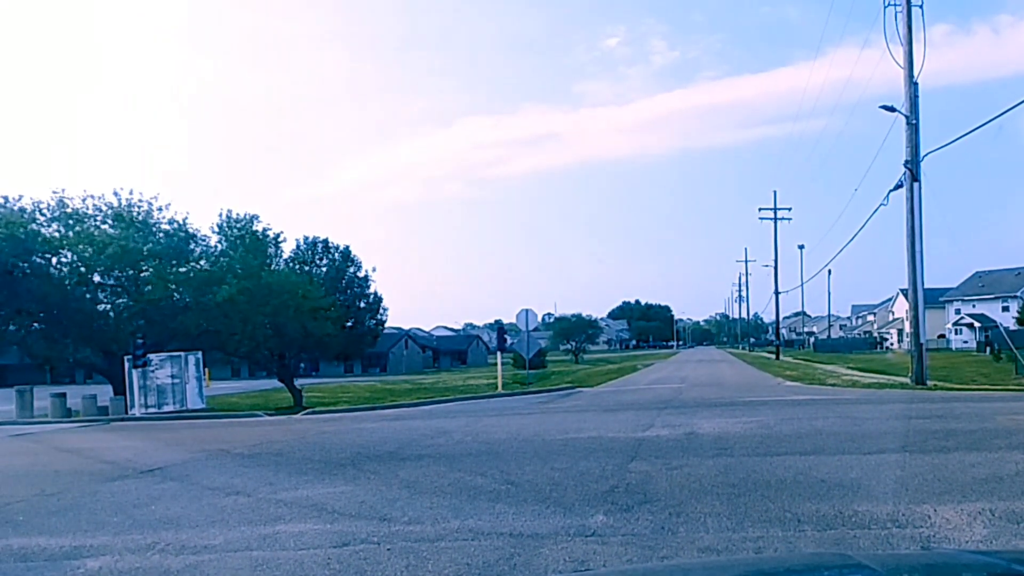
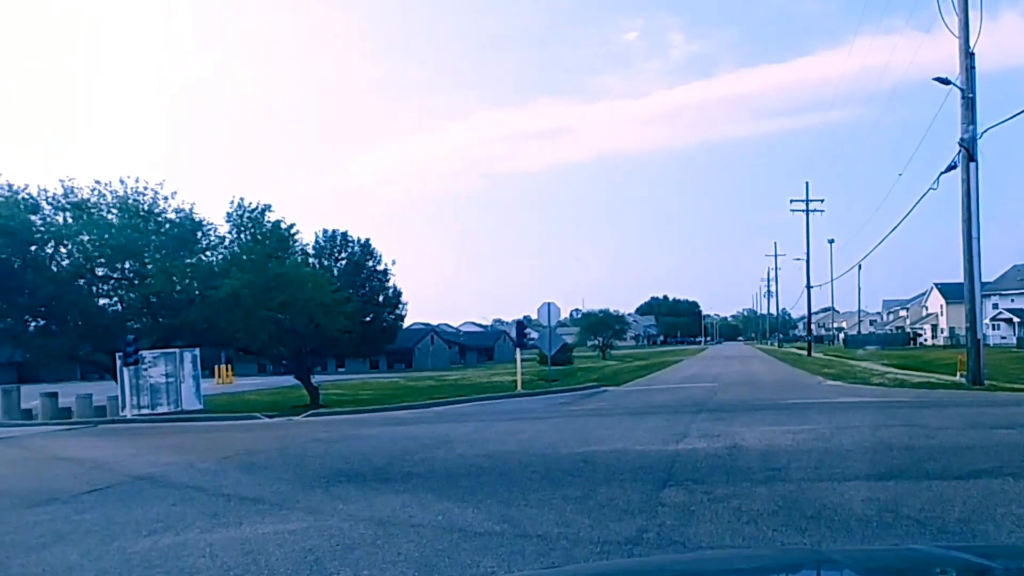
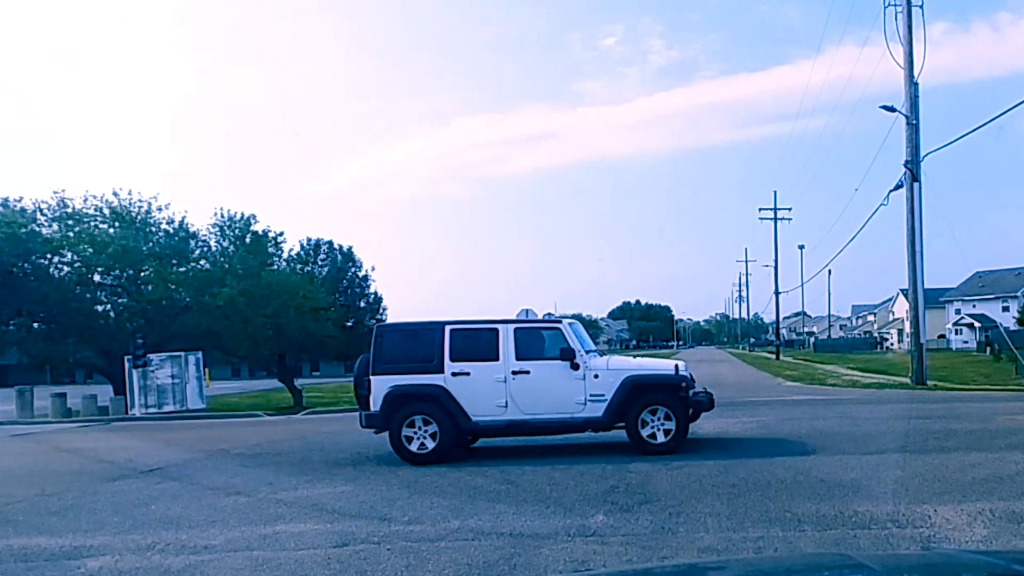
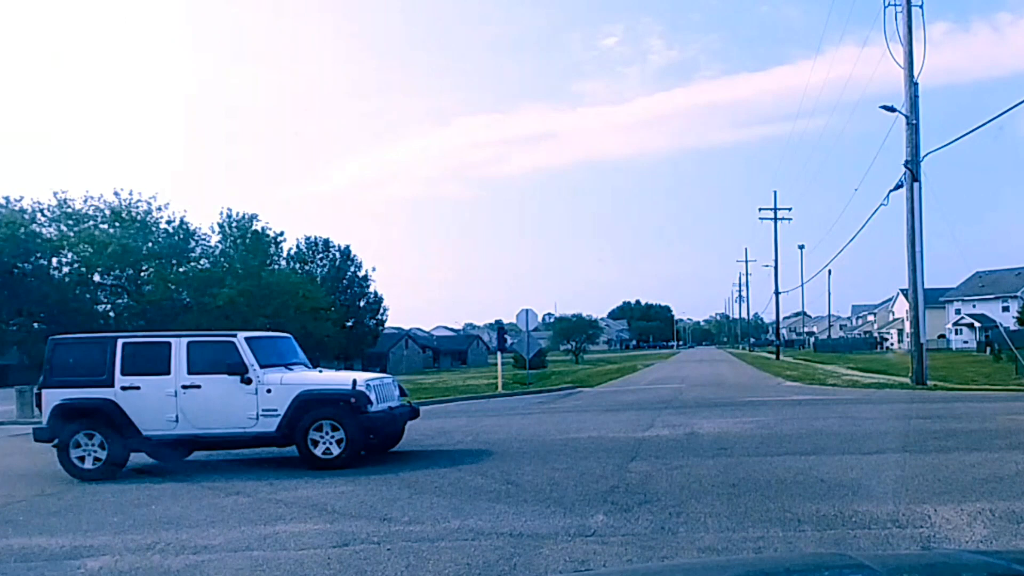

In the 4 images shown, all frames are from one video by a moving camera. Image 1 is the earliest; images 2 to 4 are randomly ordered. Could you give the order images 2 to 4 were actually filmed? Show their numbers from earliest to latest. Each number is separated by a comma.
4, 3, 2
